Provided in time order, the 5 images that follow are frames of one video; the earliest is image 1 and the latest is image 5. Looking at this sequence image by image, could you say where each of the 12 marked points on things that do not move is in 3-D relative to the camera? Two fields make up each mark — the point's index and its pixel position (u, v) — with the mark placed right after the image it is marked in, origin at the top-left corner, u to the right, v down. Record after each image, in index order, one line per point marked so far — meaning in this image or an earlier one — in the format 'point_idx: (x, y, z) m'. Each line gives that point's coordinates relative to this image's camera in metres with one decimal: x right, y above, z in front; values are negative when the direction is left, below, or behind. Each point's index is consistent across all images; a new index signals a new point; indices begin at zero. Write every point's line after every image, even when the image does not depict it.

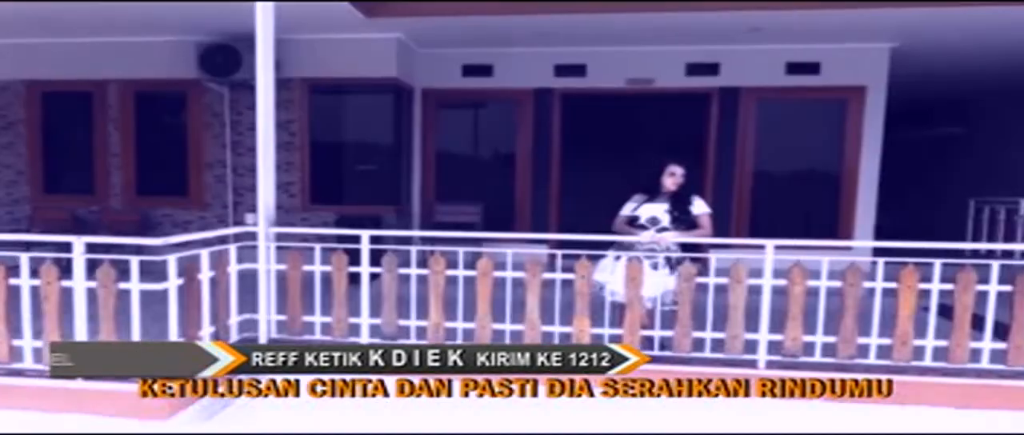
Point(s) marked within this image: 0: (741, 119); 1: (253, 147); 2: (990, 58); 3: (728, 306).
0: (+2.5, +1.1, +6.8) m
1: (-2.7, +0.7, +6.7) m
2: (+5.3, +1.7, +7.0) m
3: (+1.1, -0.4, +3.4) m
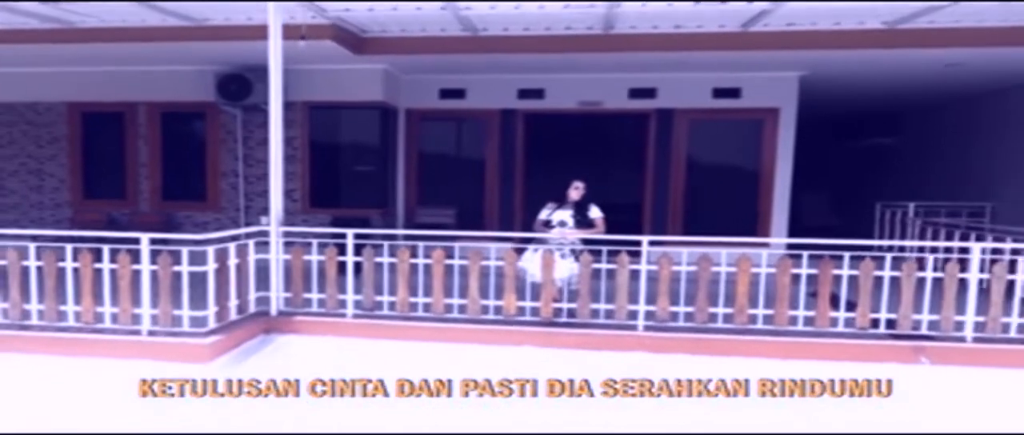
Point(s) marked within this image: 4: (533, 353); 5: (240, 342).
0: (+2.1, +1.0, +8.0) m
1: (-3.1, +0.7, +7.9) m
2: (+4.9, +1.7, +8.2) m
3: (+0.7, -0.5, +4.6) m
4: (+0.1, -1.0, +4.5) m
5: (-2.0, -0.9, +4.6) m
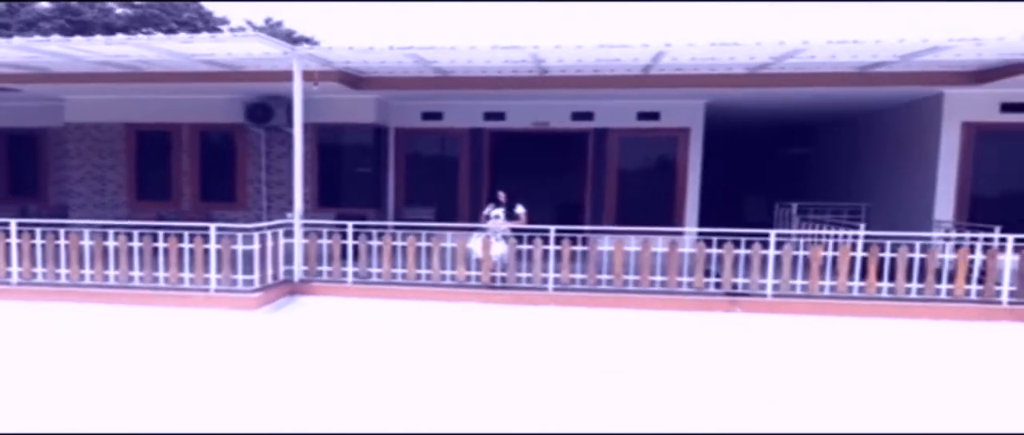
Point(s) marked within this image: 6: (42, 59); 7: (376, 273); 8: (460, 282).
0: (+1.5, +1.1, +10.1) m
1: (-3.6, +0.8, +10.0) m
2: (+4.3, +1.8, +10.3) m
3: (+0.2, -0.4, +6.7) m
4: (-0.4, -0.9, +6.6) m
5: (-2.5, -0.8, +6.7) m
6: (-5.4, +1.8, +7.3) m
7: (-1.5, -0.6, +7.1) m
8: (-0.6, -0.7, +6.8) m
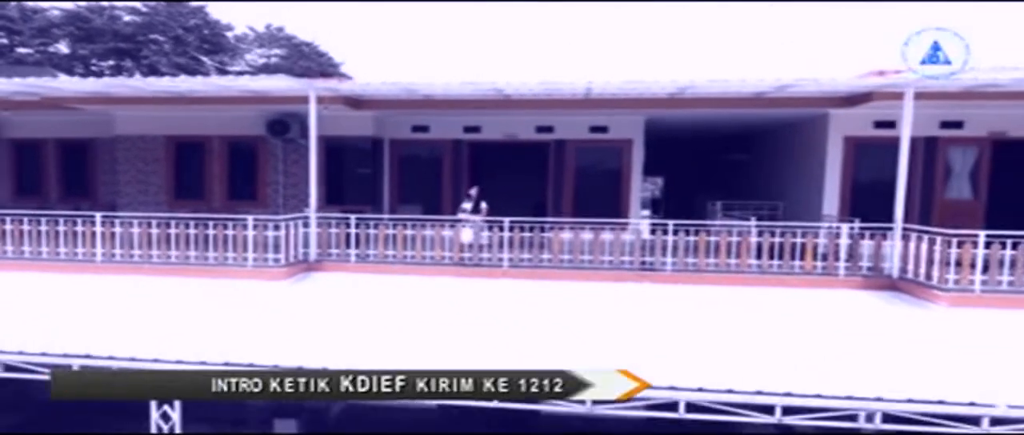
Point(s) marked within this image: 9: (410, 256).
0: (+1.0, +1.2, +12.2) m
1: (-4.1, +0.8, +12.1) m
2: (+3.8, +1.8, +12.4) m
3: (-0.3, -0.3, +8.8) m
4: (-0.9, -0.8, +8.7) m
5: (-3.0, -0.8, +8.8) m
6: (-5.9, +1.9, +9.4) m
7: (-2.0, -0.5, +9.2) m
8: (-1.1, -0.6, +8.9) m
9: (-1.5, -0.6, +9.1) m
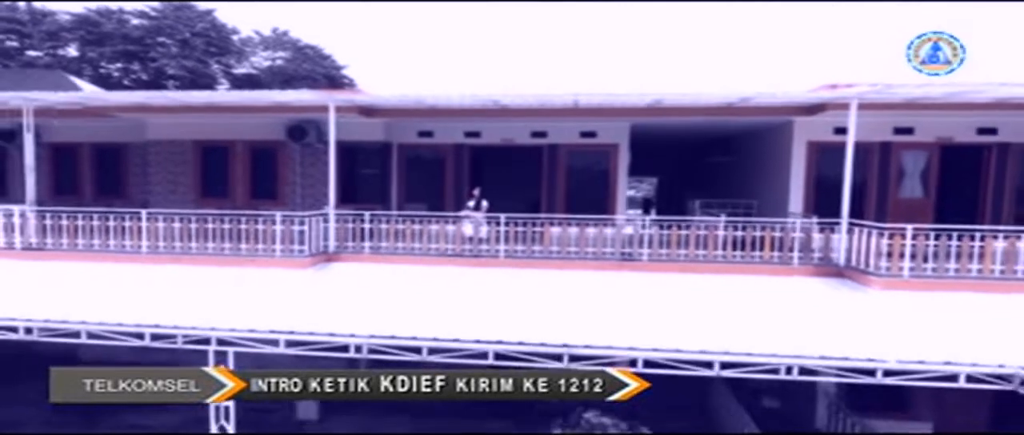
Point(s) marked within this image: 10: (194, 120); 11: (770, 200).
0: (+1.0, +1.2, +13.4) m
1: (-4.2, +0.9, +13.3) m
2: (+3.8, +1.9, +13.6) m
3: (-0.3, -0.3, +10.0) m
4: (-0.9, -0.8, +9.9) m
5: (-3.1, -0.7, +10.0) m
6: (-6.0, +2.0, +10.6) m
7: (-2.1, -0.5, +10.4) m
8: (-1.1, -0.6, +10.1) m
9: (-1.5, -0.5, +10.3) m
10: (-6.6, +2.0, +13.3) m
11: (+5.2, +0.3, +12.8) m
